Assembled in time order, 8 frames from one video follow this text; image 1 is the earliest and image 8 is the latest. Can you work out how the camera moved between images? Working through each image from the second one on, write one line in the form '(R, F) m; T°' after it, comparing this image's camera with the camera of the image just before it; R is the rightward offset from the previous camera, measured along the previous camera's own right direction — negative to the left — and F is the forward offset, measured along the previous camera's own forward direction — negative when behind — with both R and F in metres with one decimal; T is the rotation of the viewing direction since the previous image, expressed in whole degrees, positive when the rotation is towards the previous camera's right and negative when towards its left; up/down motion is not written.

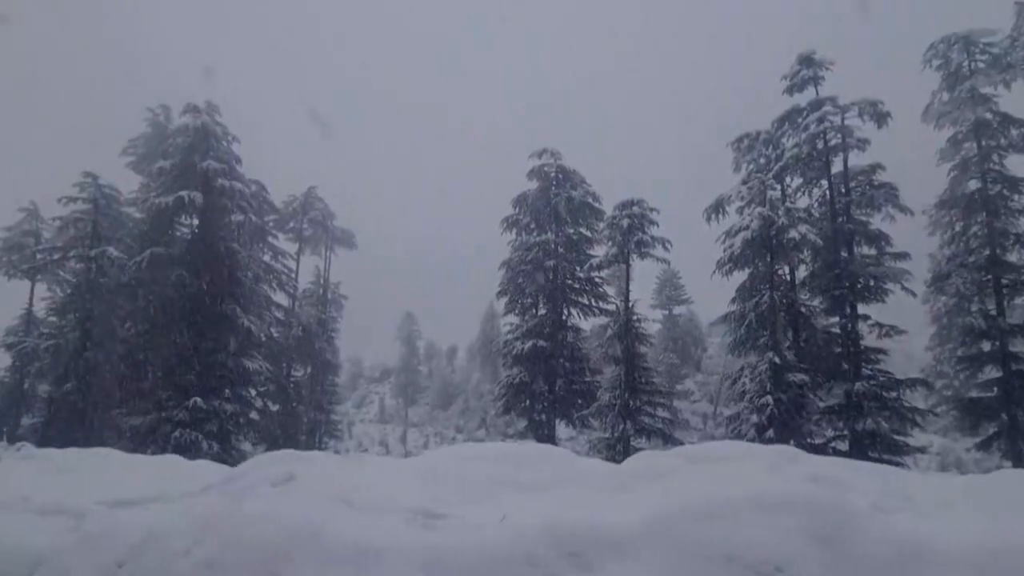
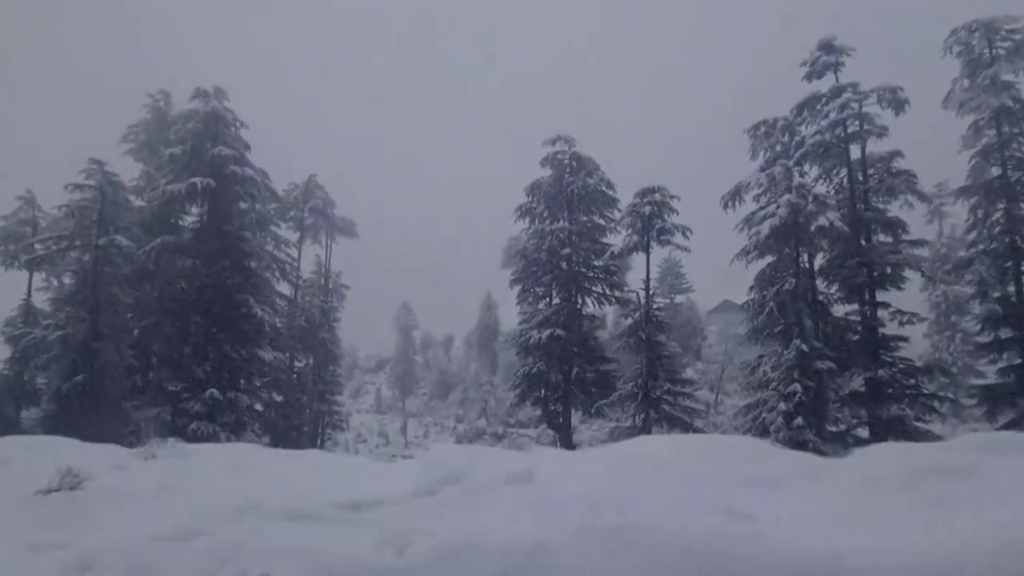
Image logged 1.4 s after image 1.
(-0.9, +0.2) m; +1°
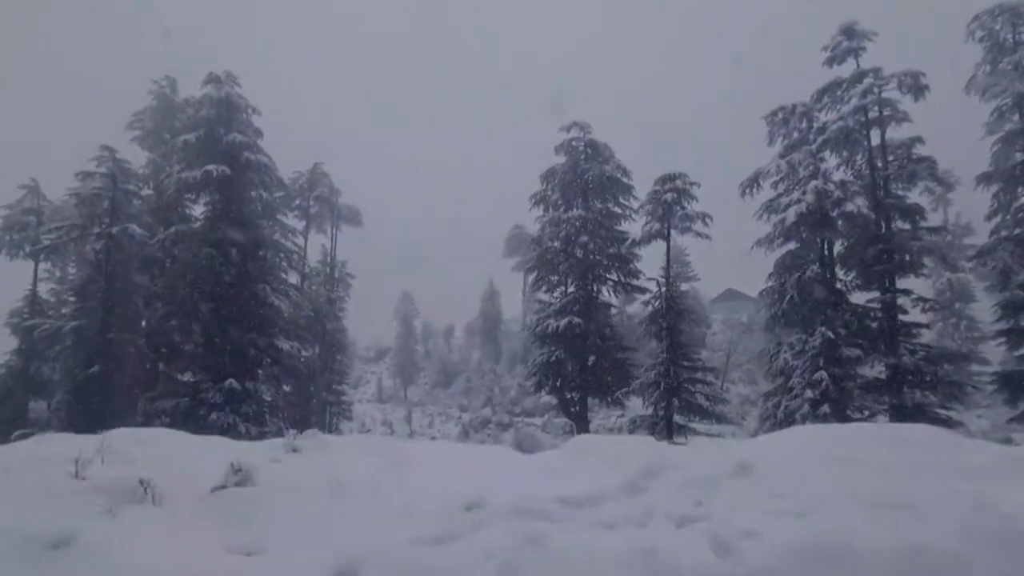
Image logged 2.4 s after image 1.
(-0.7, +0.2) m; +1°
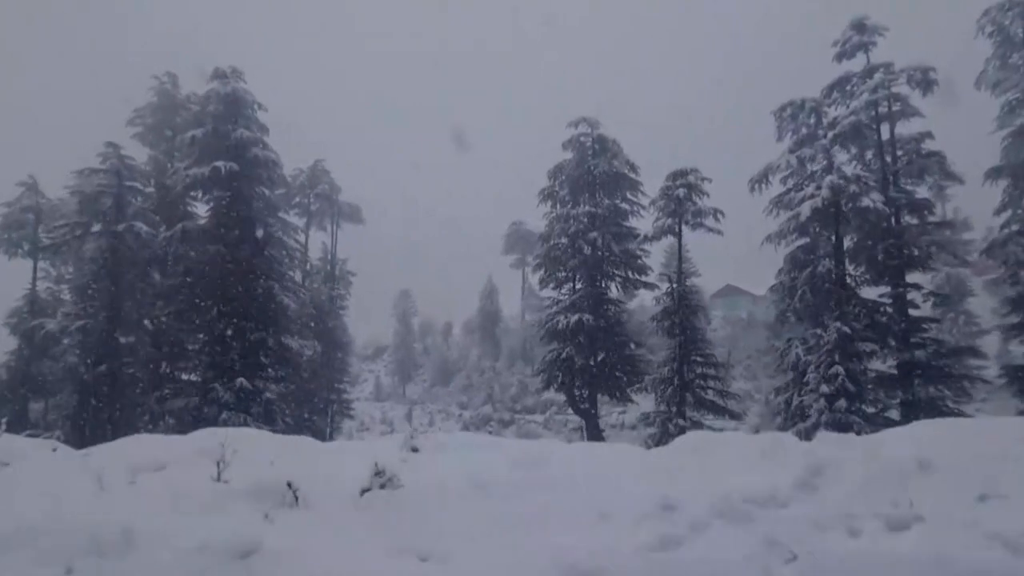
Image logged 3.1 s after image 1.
(-0.5, +0.1) m; +1°
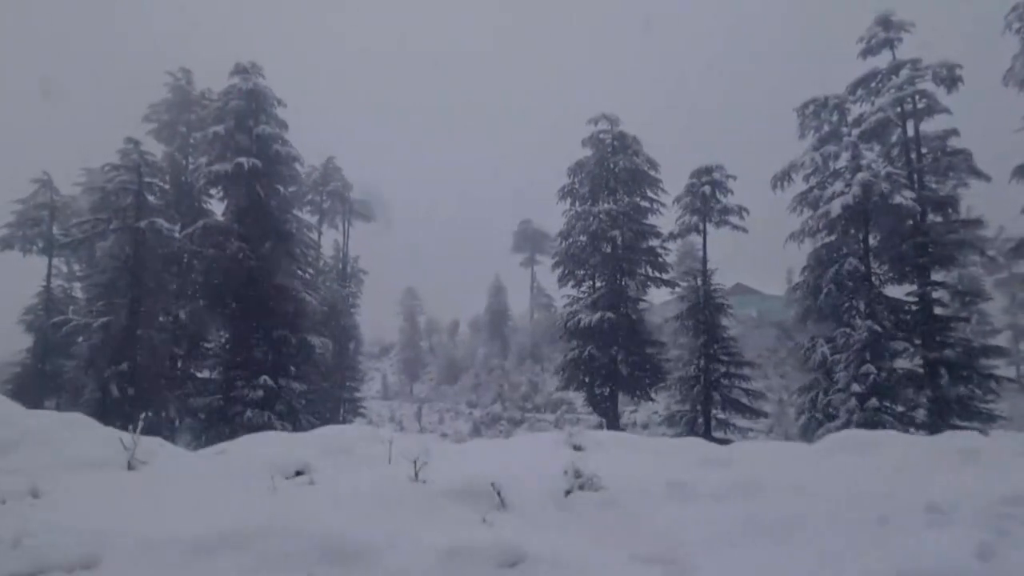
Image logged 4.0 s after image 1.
(-0.6, +0.1) m; 0°
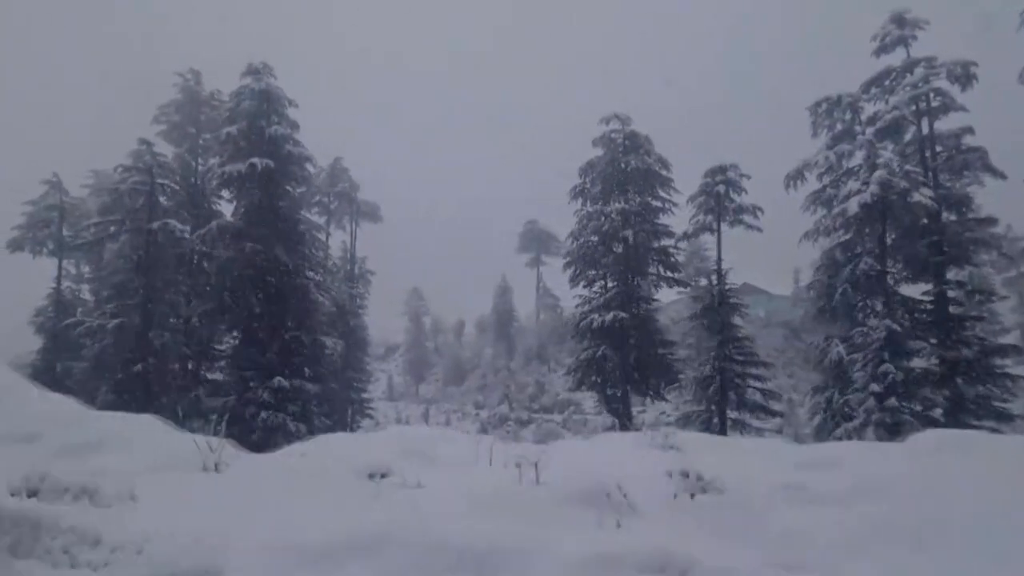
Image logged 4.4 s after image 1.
(-0.3, +0.1) m; 0°
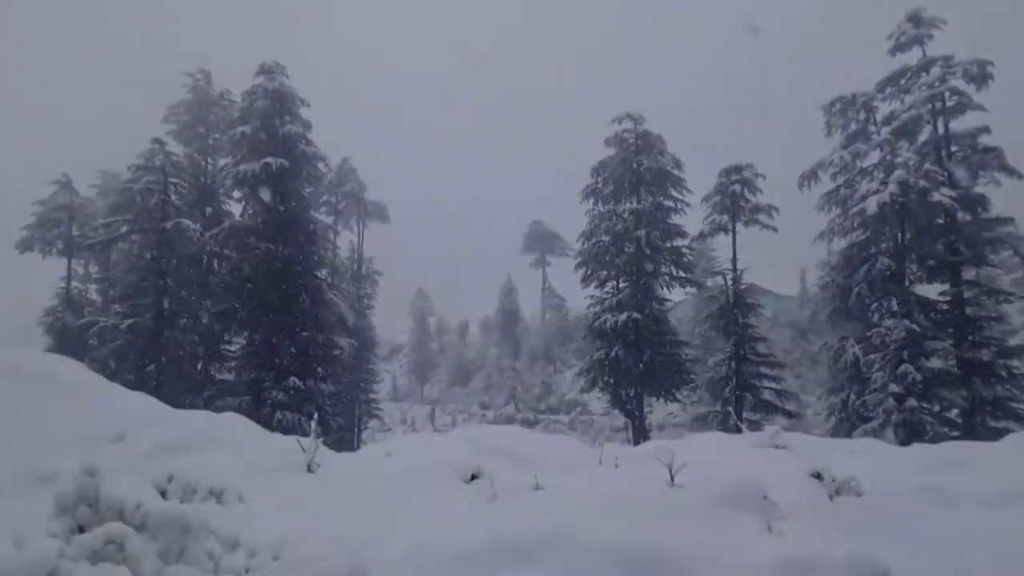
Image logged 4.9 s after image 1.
(-0.4, +0.1) m; 0°
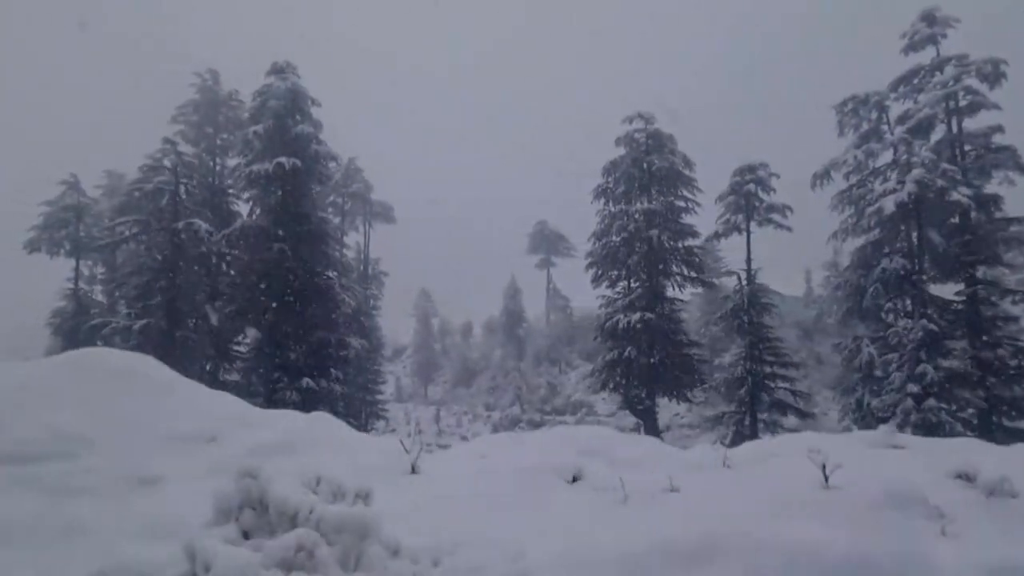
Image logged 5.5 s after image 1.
(-0.4, +0.1) m; 0°
